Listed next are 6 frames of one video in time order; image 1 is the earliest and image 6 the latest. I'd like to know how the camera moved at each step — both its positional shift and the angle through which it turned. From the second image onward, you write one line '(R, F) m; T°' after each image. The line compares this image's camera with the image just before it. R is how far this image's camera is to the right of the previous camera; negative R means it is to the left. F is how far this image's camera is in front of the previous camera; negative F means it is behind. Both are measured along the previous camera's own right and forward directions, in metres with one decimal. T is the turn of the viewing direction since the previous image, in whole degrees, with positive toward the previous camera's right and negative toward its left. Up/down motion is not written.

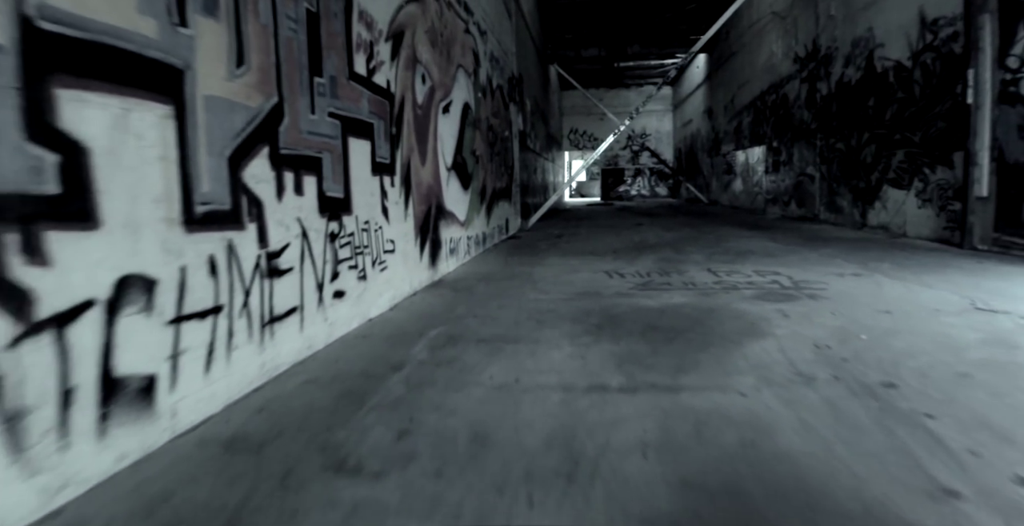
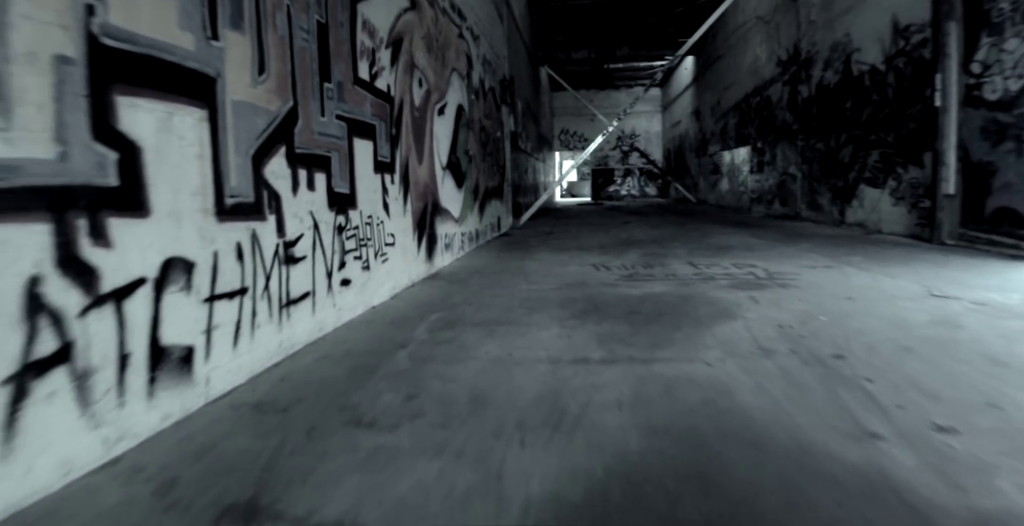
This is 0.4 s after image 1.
(0.0, -0.3) m; +1°
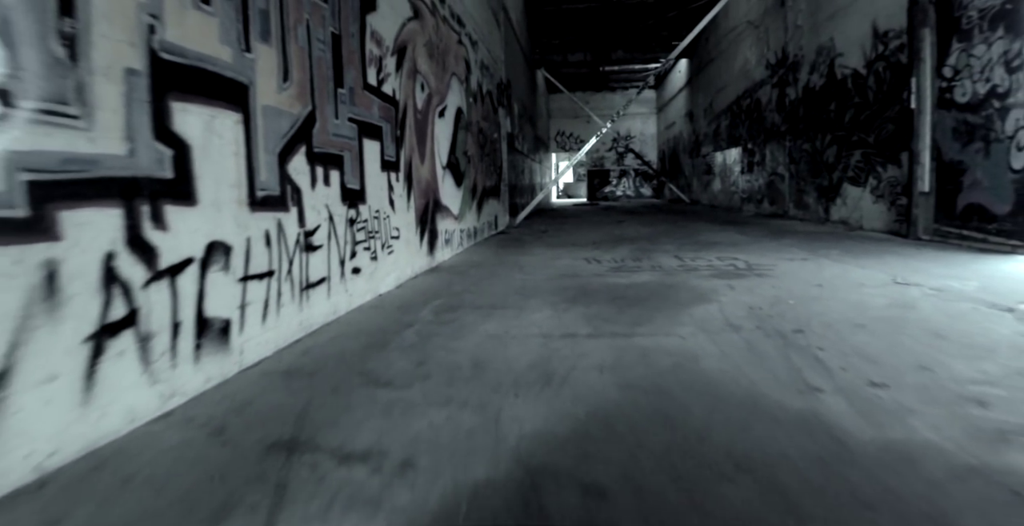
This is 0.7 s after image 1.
(0.0, -0.3) m; 0°
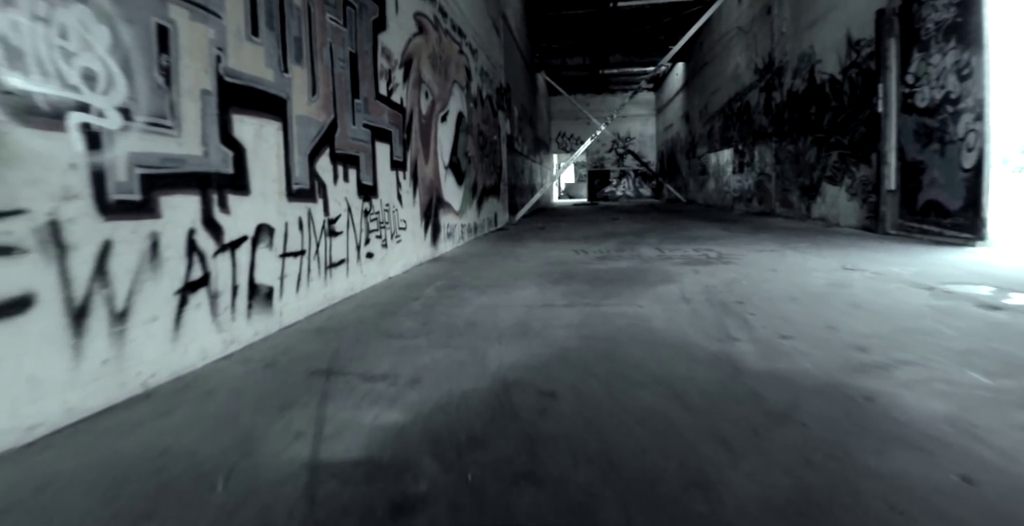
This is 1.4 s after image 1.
(+0.1, -0.6) m; 0°
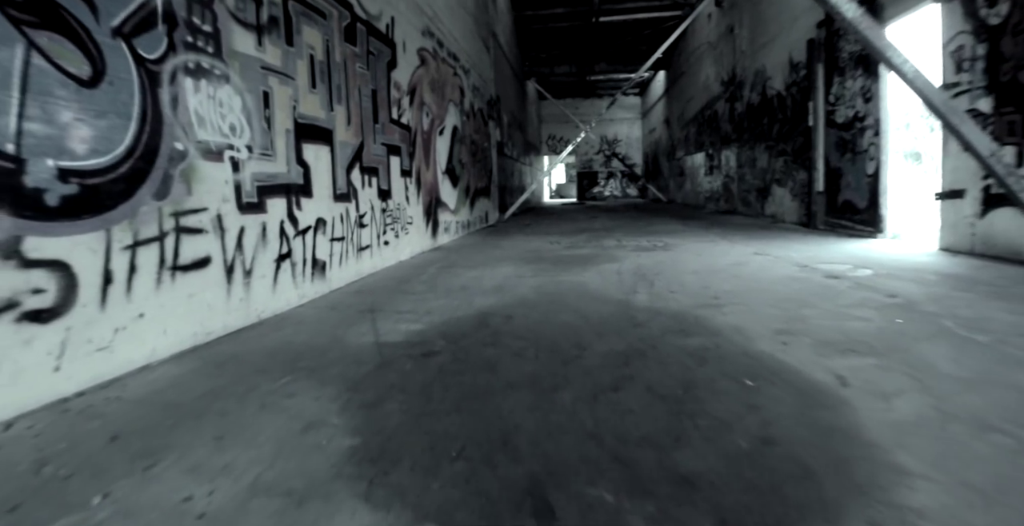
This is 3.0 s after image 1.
(+0.1, -1.4) m; +1°
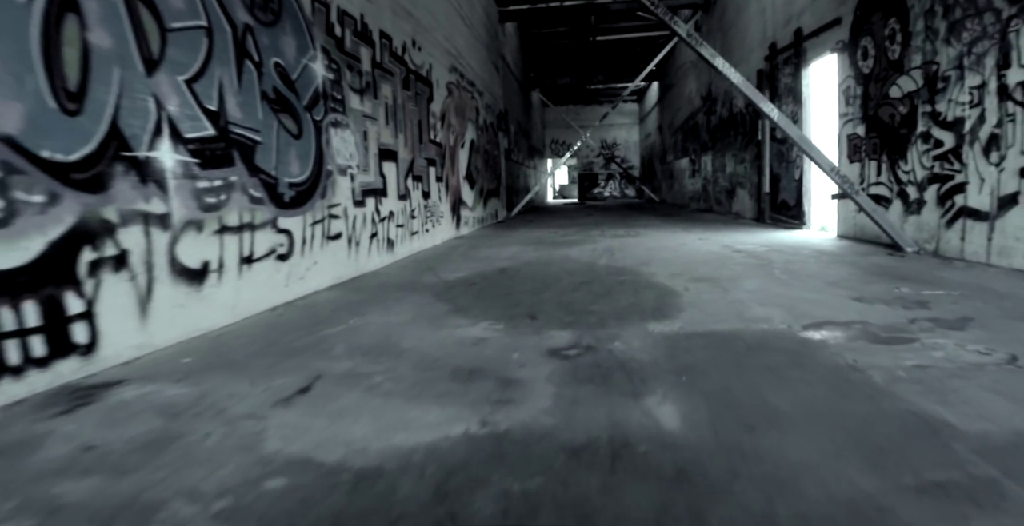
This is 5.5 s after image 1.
(0.0, -2.3) m; -1°
